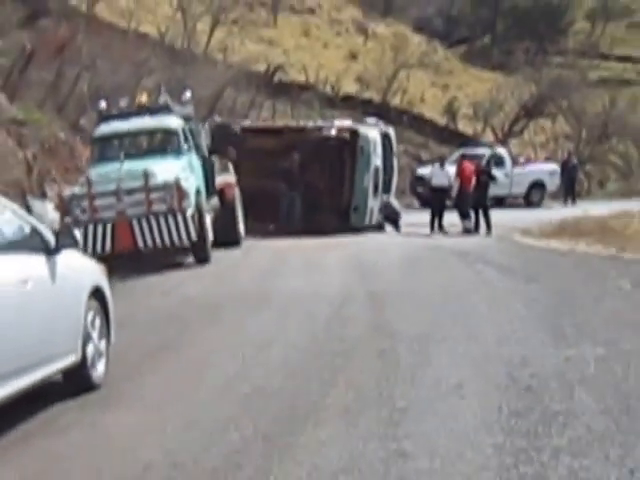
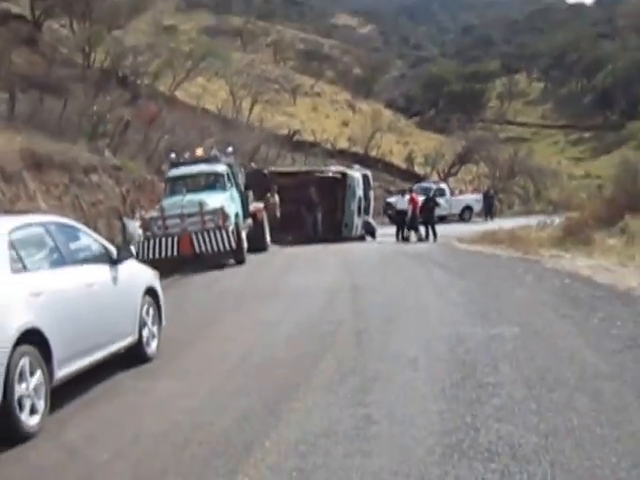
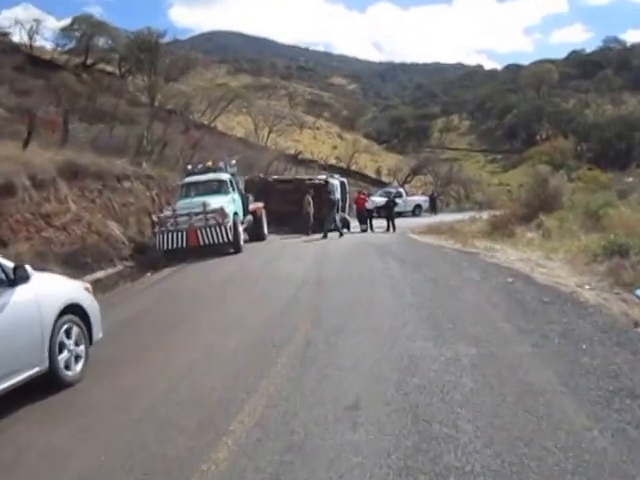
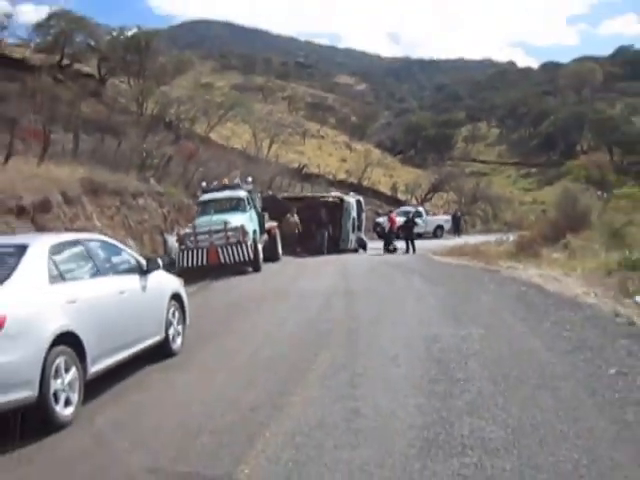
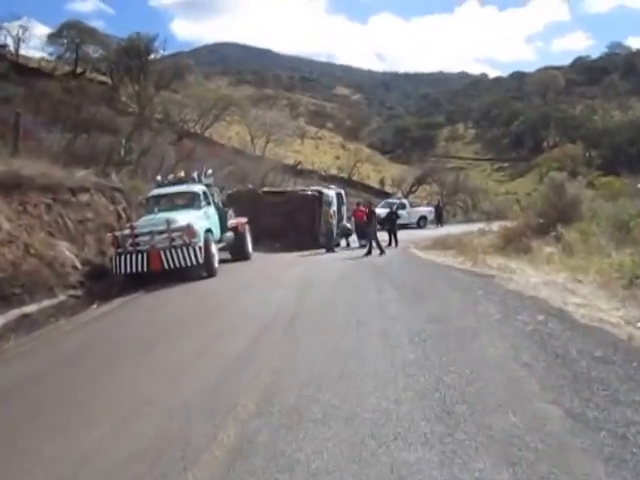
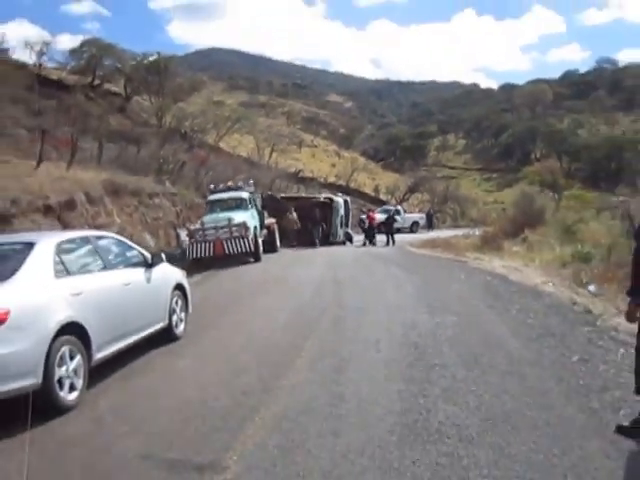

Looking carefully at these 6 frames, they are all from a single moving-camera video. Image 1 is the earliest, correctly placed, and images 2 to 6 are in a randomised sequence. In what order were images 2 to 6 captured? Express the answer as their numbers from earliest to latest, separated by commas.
2, 4, 6, 3, 5
